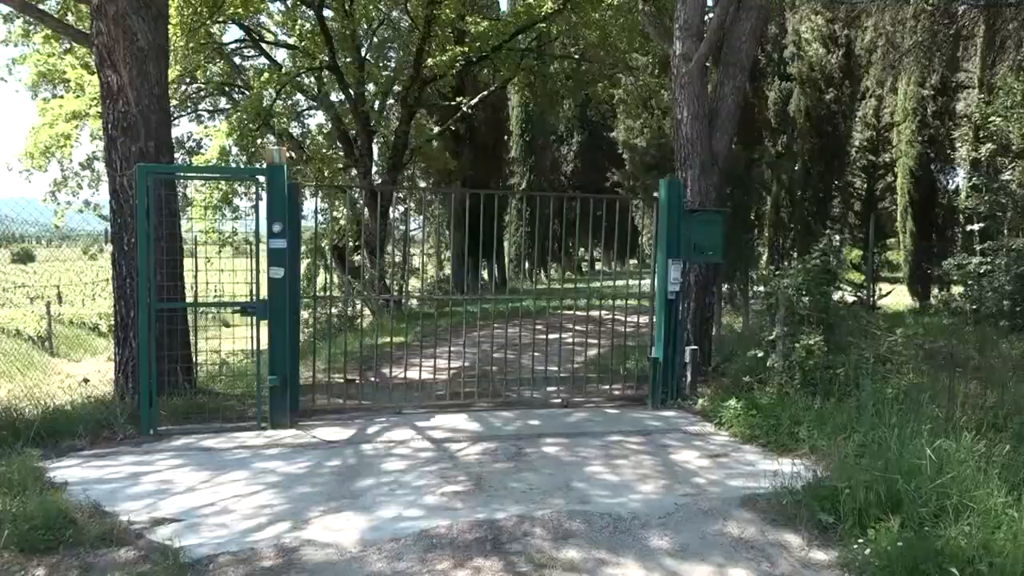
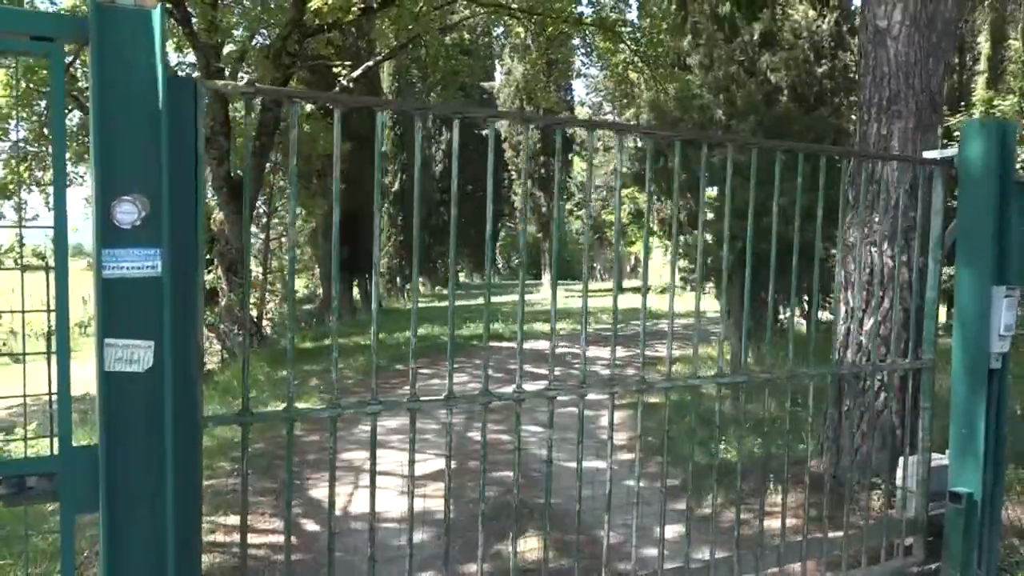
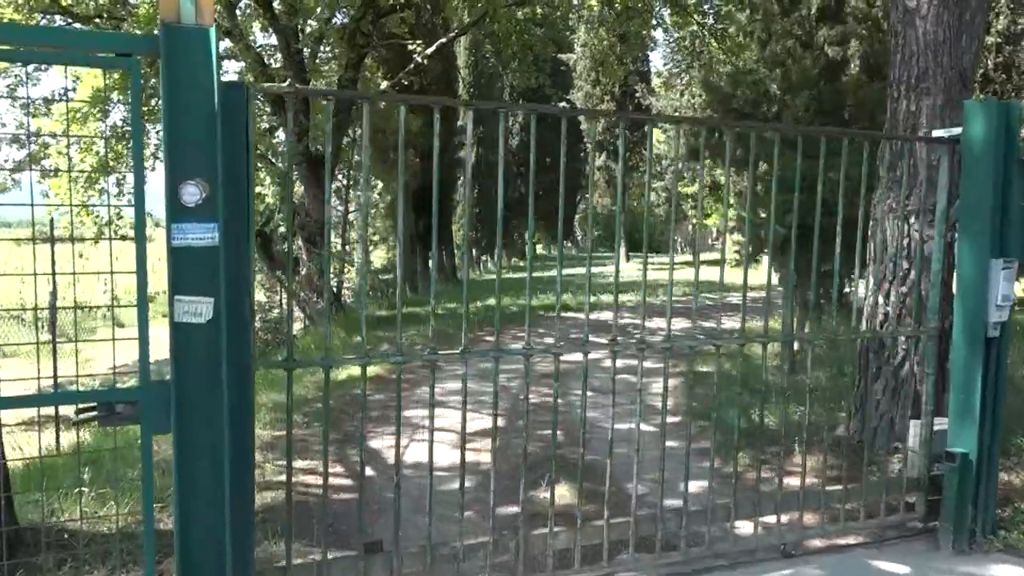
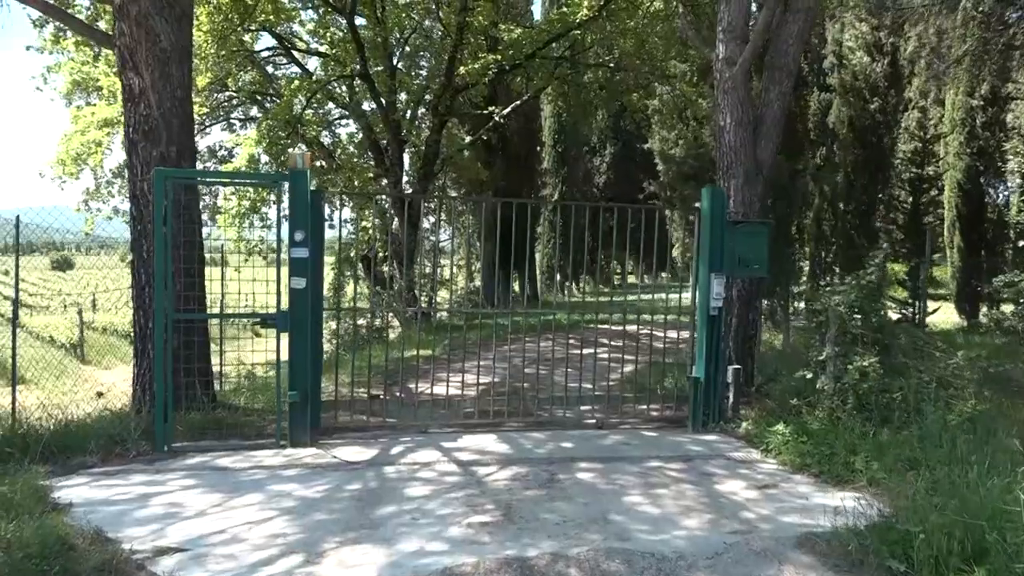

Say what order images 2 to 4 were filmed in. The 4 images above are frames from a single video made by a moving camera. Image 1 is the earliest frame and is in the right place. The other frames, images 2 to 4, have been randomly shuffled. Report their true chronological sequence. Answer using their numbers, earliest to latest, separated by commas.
4, 3, 2
